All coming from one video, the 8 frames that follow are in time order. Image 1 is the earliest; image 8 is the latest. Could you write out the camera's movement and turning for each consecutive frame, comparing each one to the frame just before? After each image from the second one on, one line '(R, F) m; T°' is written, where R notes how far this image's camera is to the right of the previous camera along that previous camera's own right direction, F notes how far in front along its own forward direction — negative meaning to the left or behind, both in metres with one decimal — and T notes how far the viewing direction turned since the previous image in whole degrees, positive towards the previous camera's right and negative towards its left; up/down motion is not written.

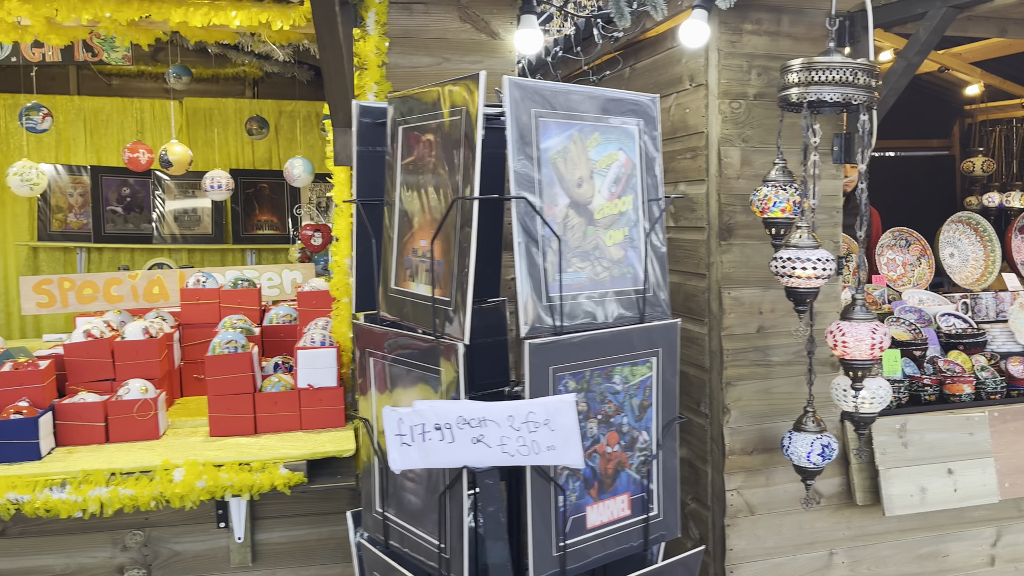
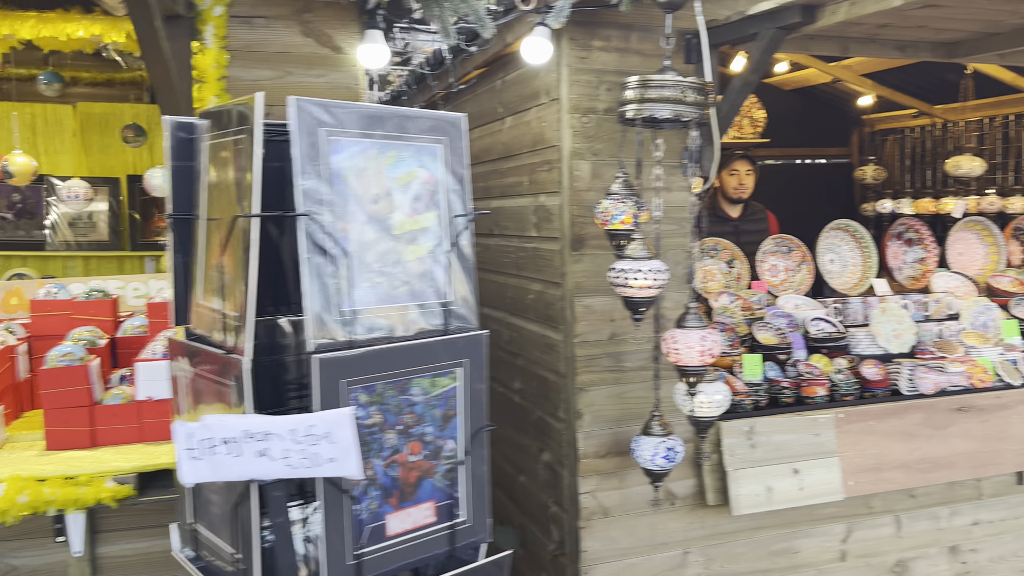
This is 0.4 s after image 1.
(+0.2, 0.0) m; +3°
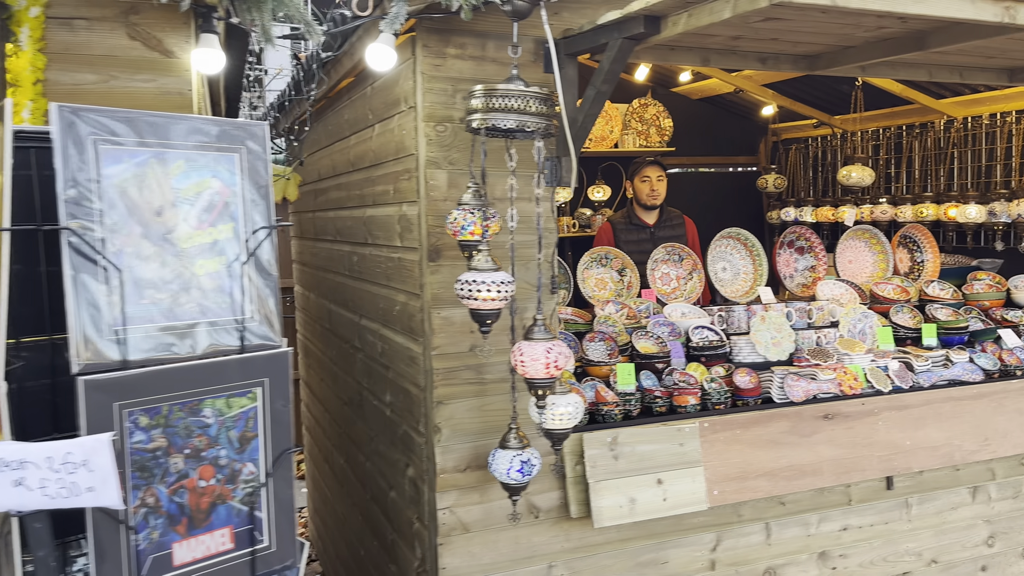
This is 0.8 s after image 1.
(+0.2, 0.0) m; +4°
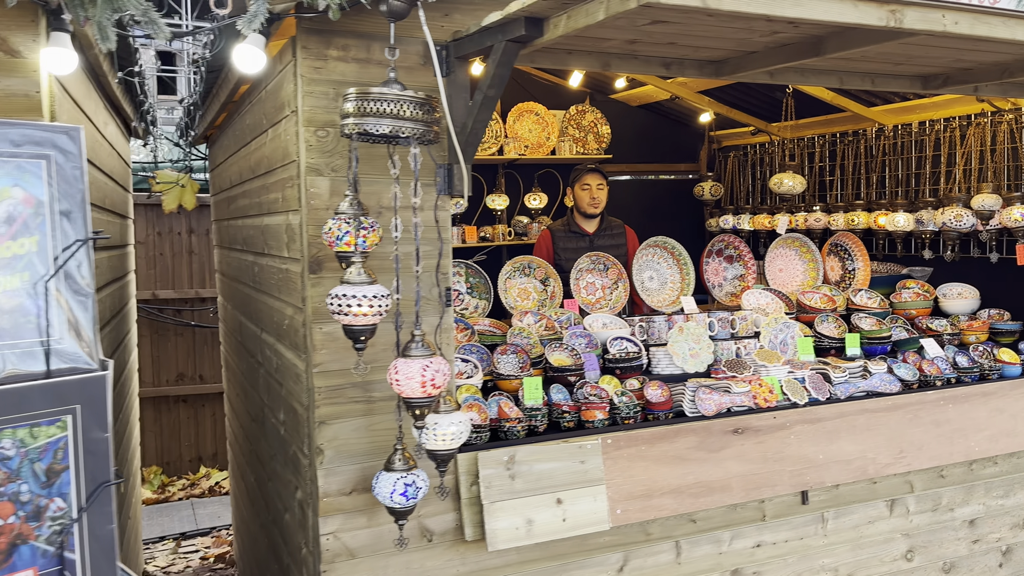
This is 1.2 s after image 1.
(+0.2, +0.1) m; +2°
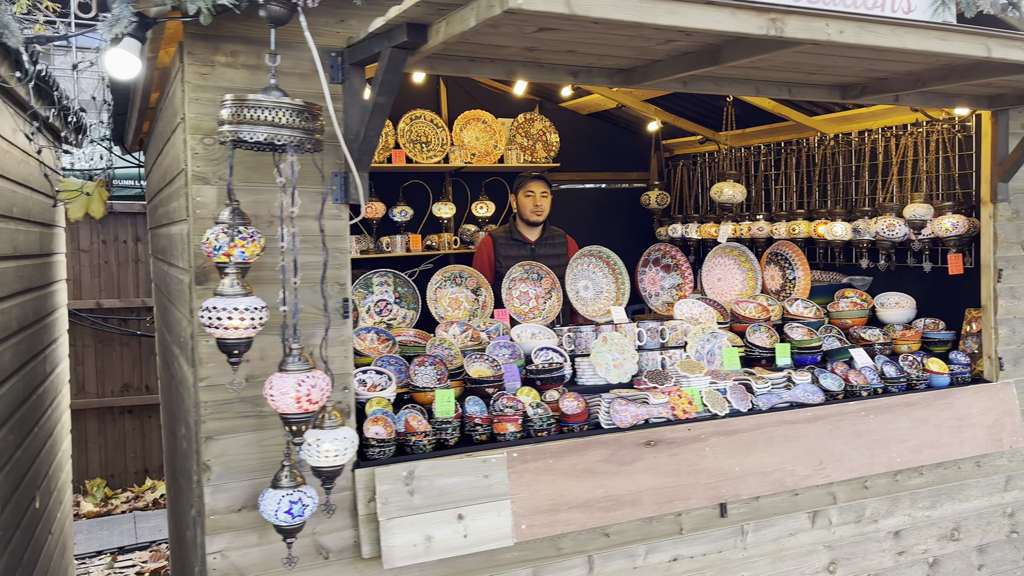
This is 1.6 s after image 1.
(+0.2, 0.0) m; +1°
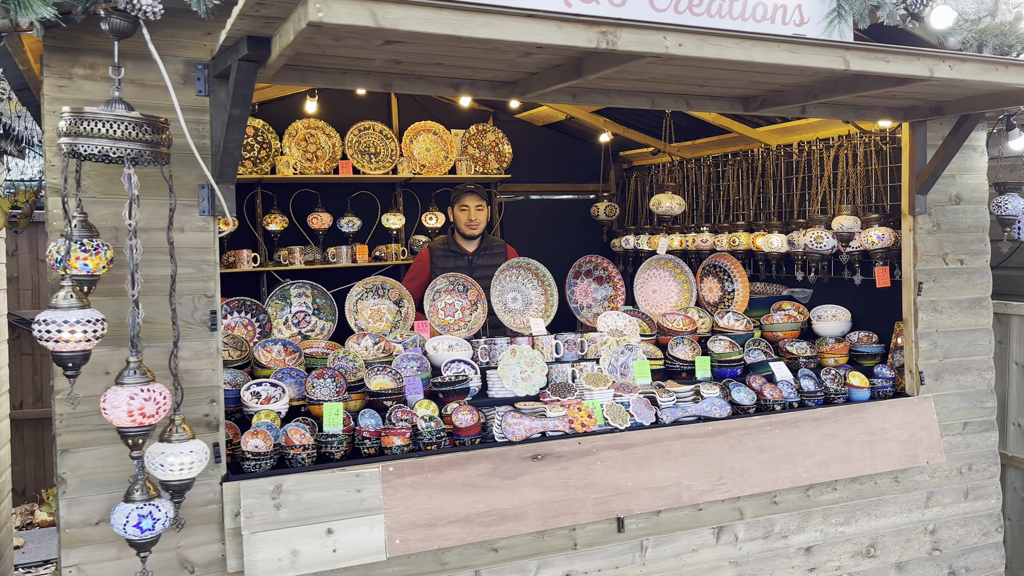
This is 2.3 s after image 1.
(+0.4, 0.0) m; -1°
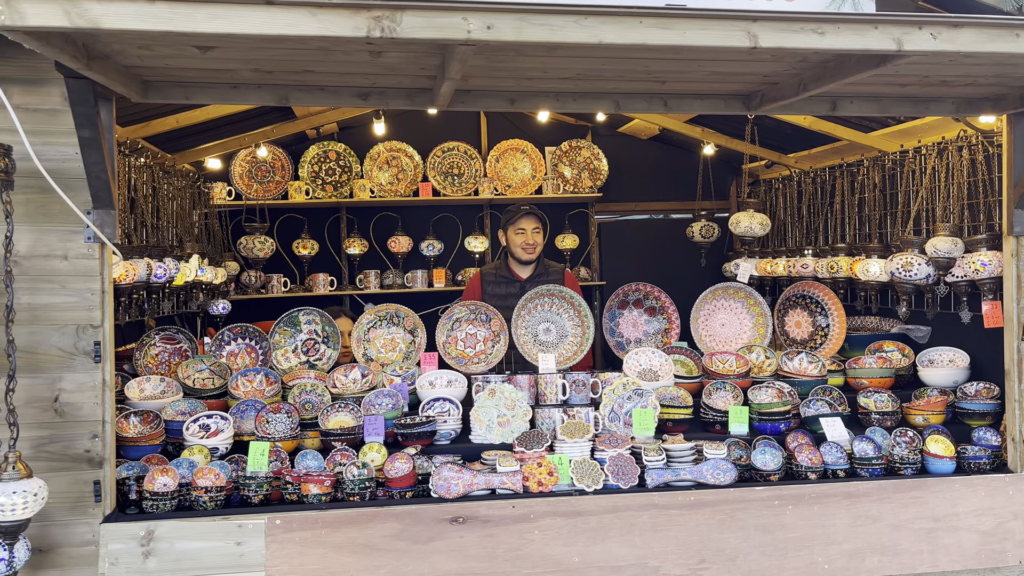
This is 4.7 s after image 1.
(+0.8, +0.4) m; -15°
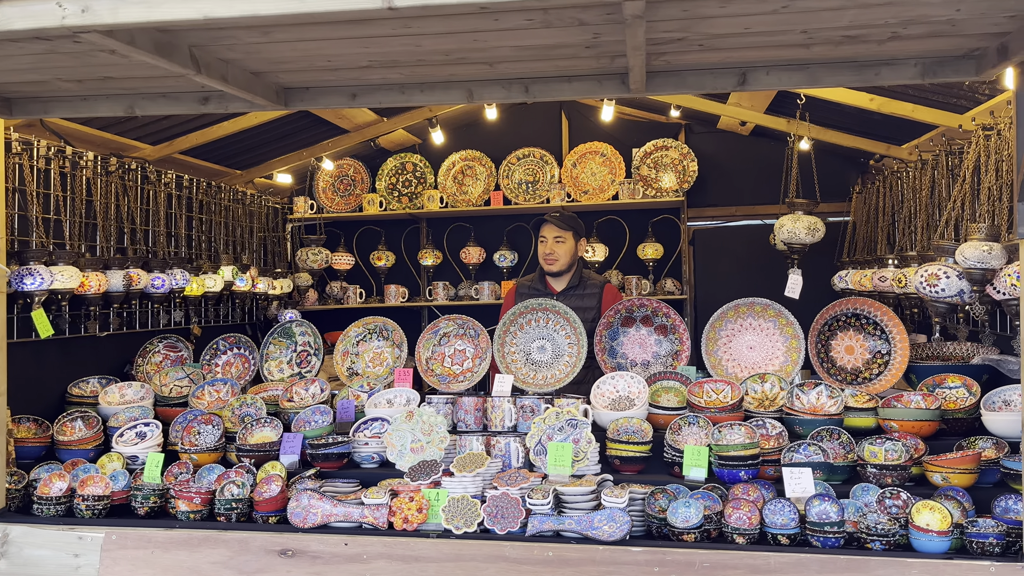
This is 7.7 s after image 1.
(+1.0, +0.4) m; -17°
